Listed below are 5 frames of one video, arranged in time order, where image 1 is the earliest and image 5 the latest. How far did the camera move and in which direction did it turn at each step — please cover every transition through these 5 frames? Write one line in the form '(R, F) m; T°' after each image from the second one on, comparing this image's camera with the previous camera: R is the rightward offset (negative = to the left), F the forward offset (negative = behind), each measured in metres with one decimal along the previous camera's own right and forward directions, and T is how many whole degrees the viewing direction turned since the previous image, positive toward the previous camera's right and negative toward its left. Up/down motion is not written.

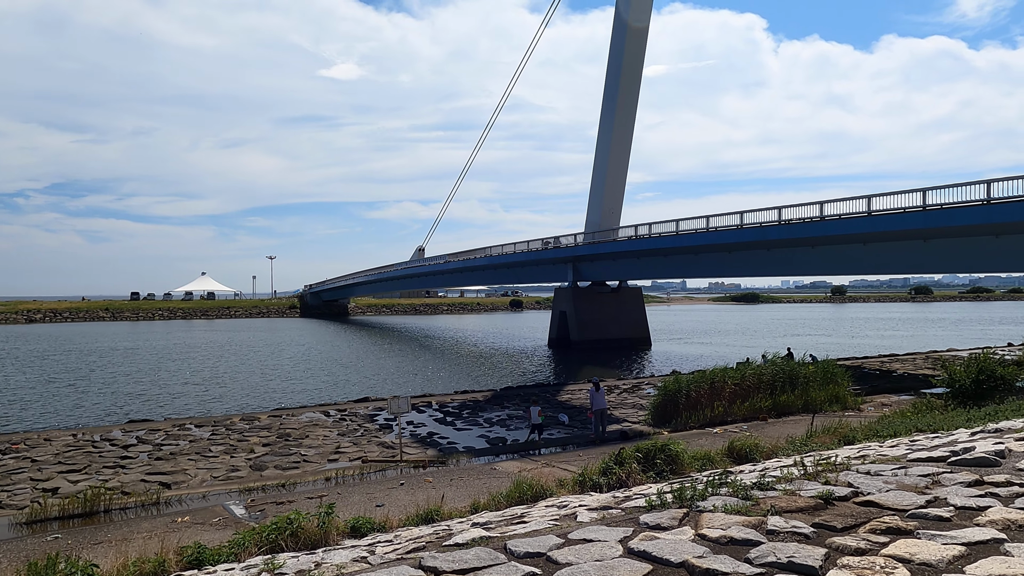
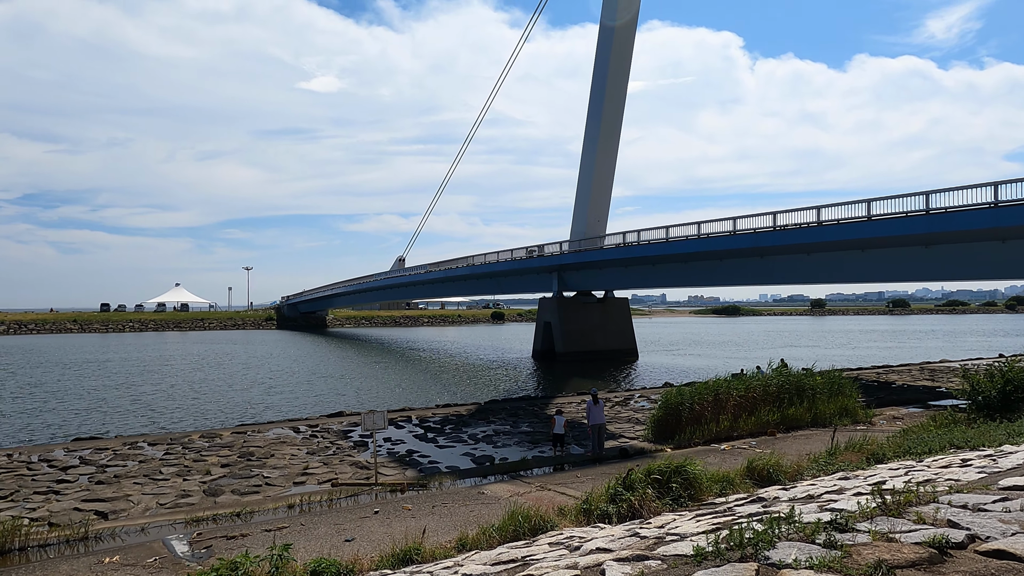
(-0.2, +1.3) m; +2°
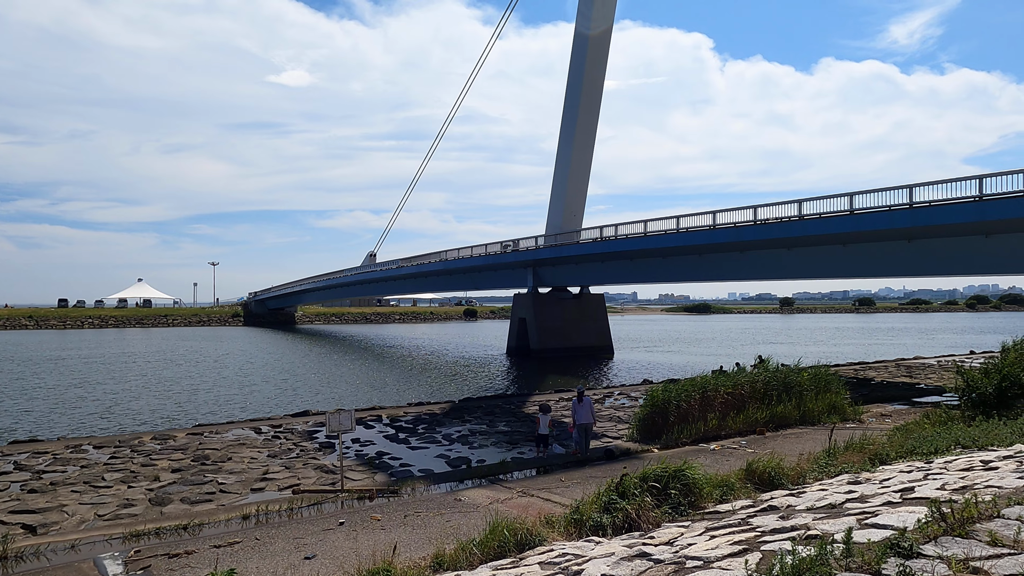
(-0.1, +0.8) m; +2°
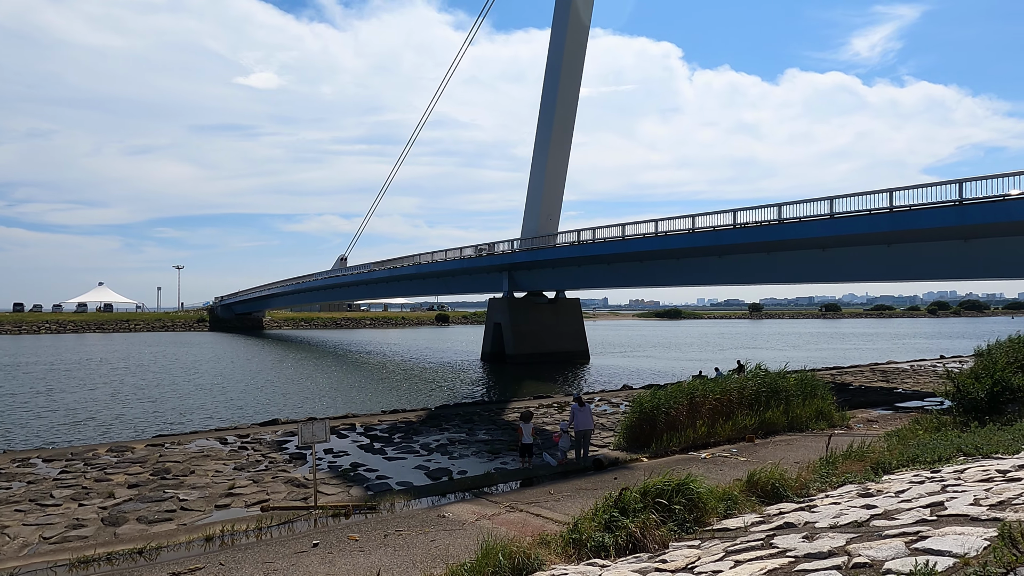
(-0.2, +0.6) m; +2°
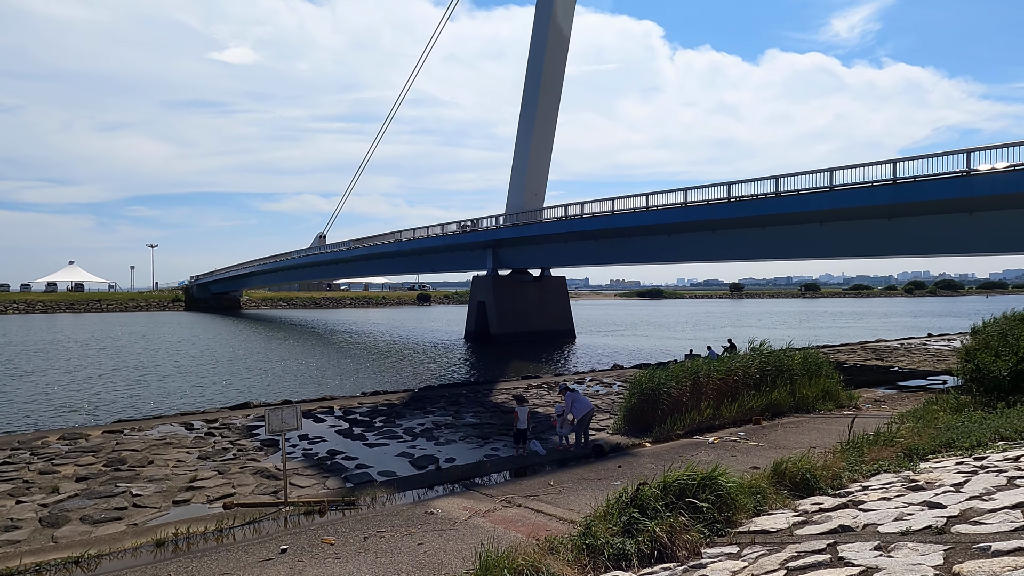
(-0.2, +1.0) m; +2°
